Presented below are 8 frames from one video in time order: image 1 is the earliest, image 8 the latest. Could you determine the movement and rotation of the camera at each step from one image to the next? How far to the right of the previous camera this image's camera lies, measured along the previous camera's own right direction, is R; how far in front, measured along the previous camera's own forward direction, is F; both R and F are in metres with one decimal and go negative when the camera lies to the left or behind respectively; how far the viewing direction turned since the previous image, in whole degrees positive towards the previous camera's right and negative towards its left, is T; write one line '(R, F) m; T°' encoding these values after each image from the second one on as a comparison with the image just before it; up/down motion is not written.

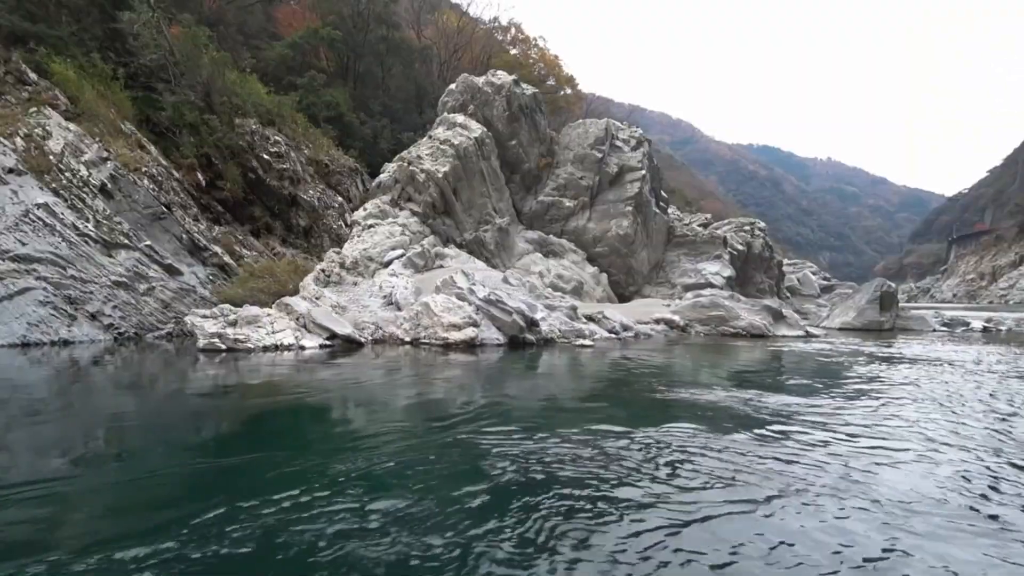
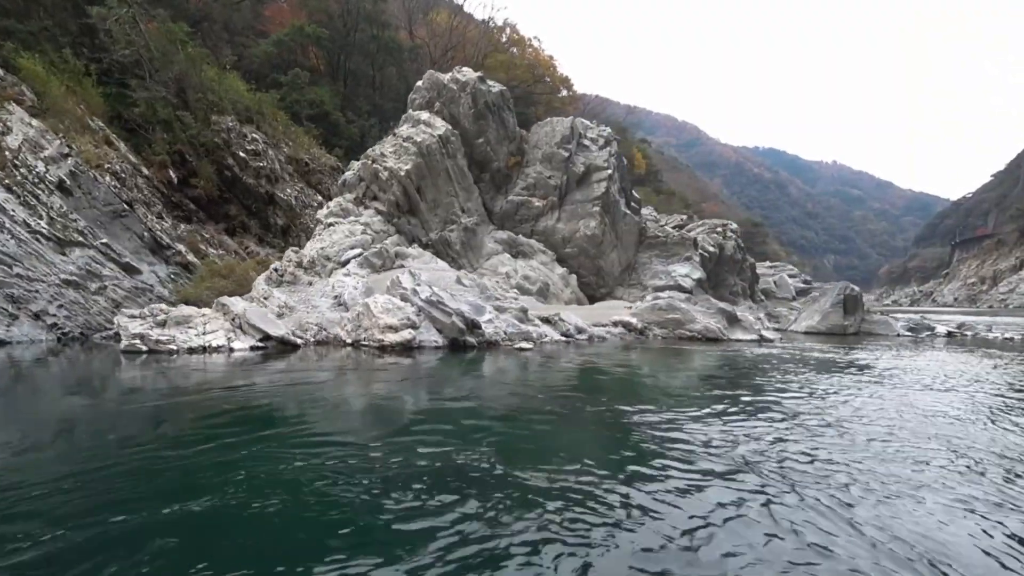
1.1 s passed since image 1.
(+2.0, +0.5) m; 0°
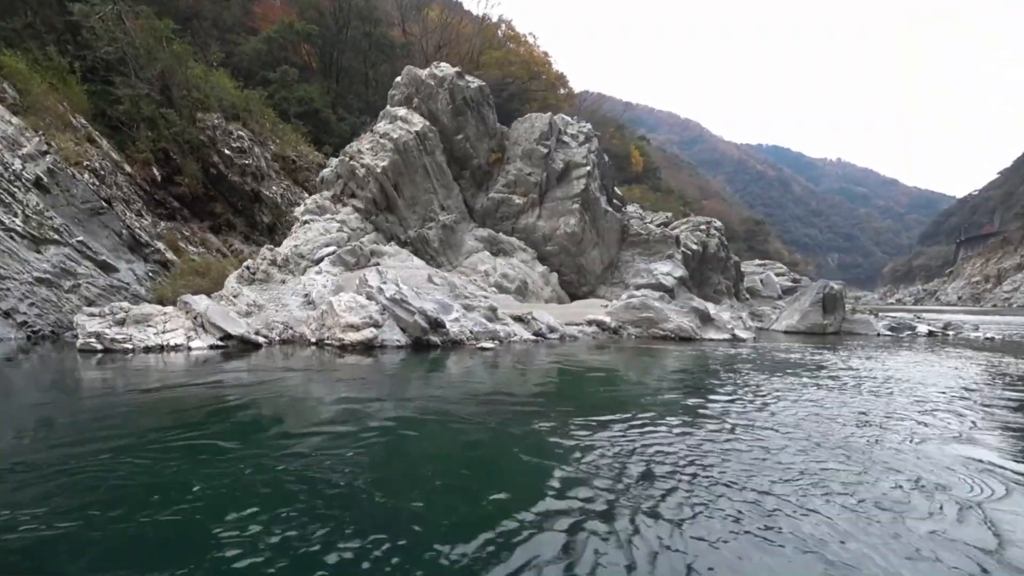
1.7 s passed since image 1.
(+1.3, +0.2) m; 0°
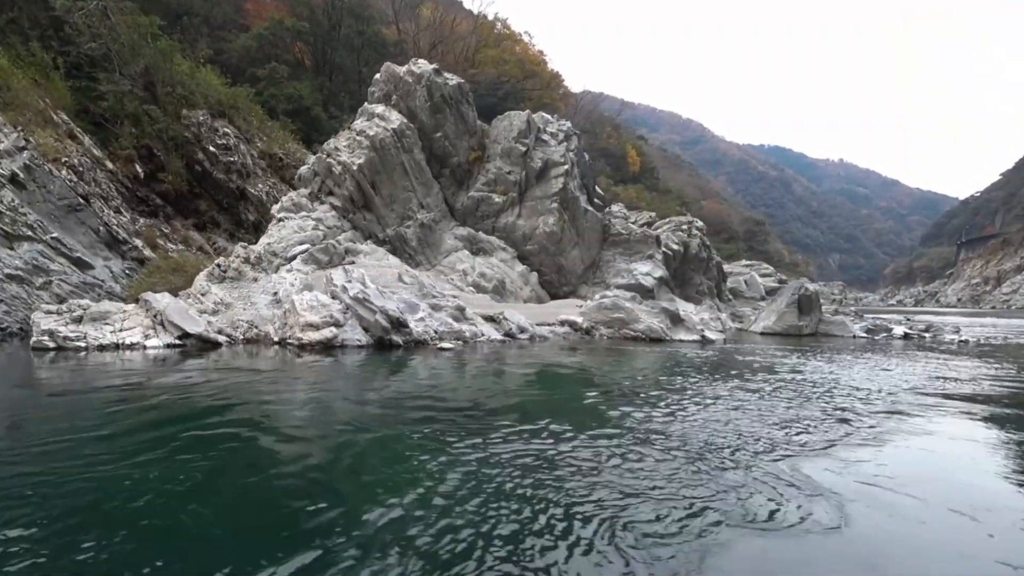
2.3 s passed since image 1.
(+1.2, +0.2) m; 0°
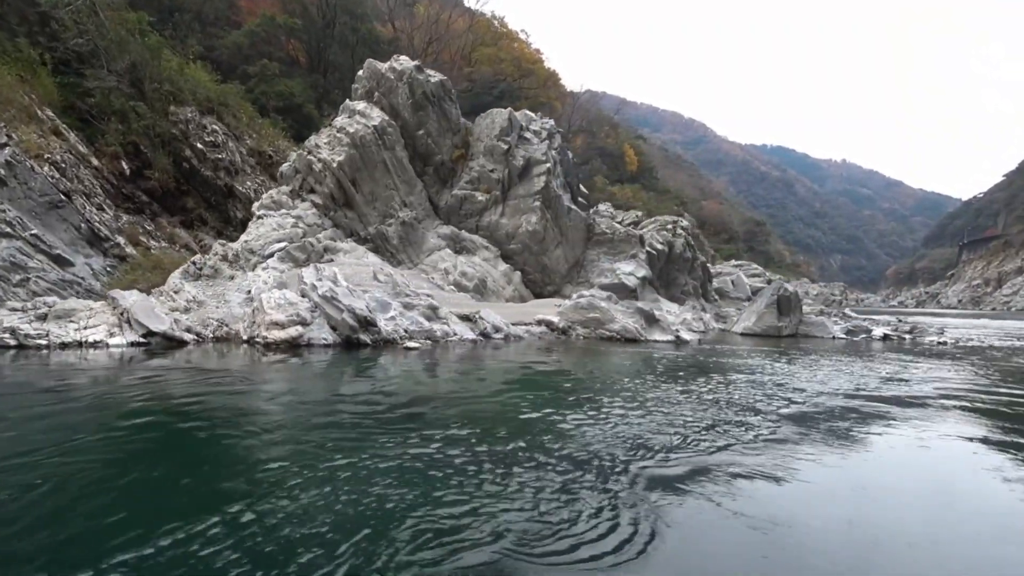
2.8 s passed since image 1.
(+1.0, +0.1) m; 0°
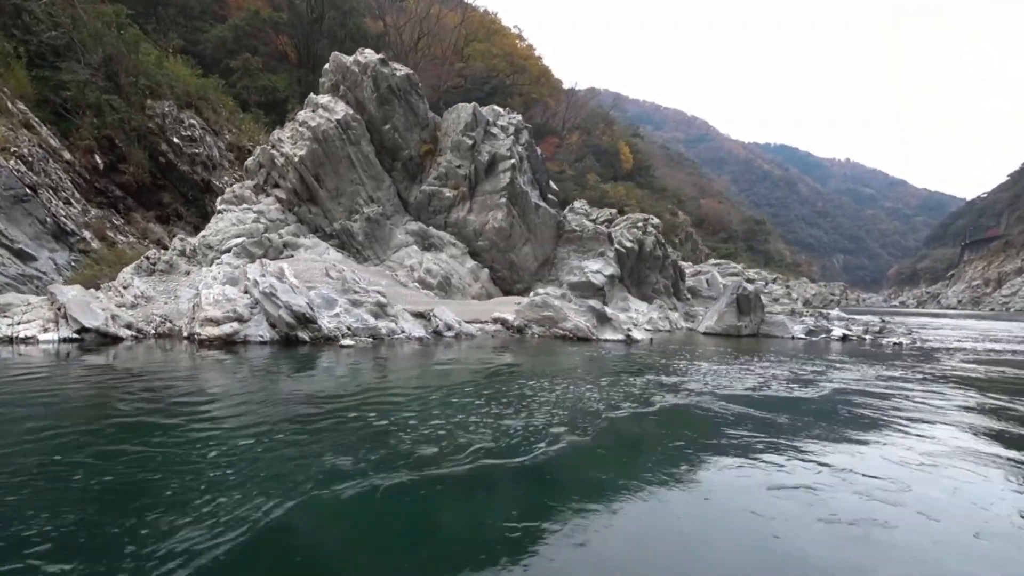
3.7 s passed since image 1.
(+1.9, +0.2) m; 0°
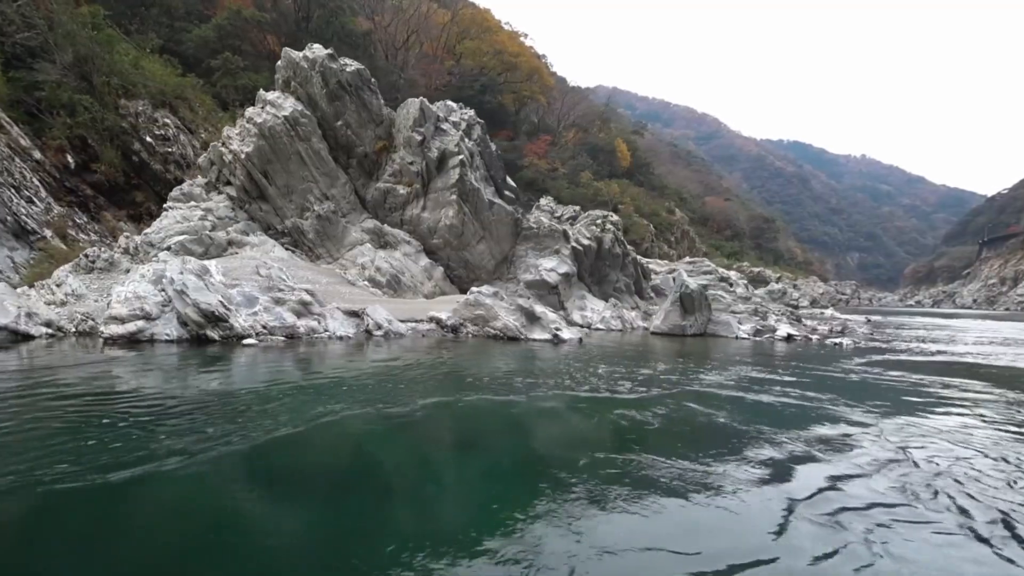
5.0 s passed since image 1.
(+2.9, +0.4) m; -1°
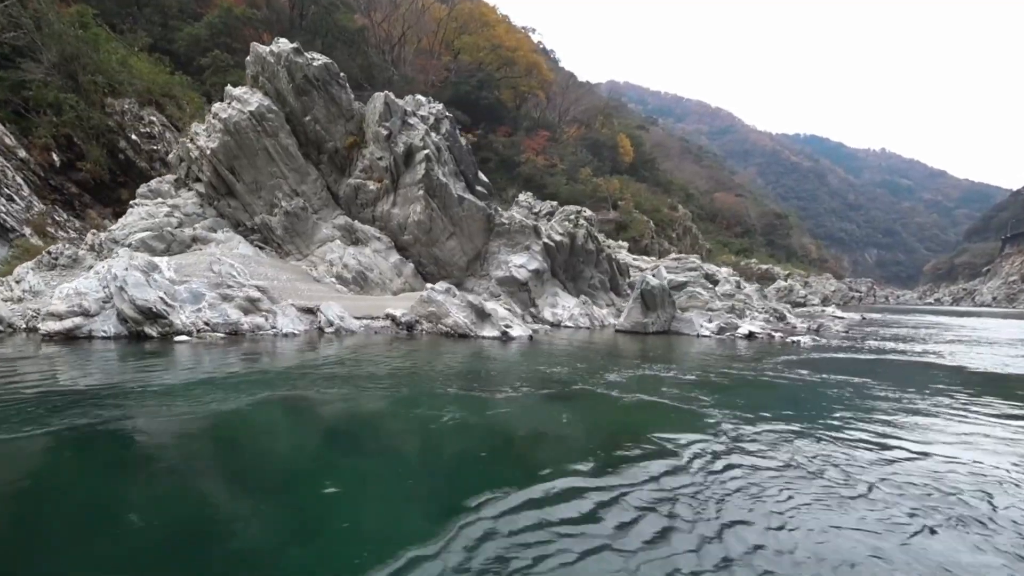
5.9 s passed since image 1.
(+2.0, +0.4) m; -1°
